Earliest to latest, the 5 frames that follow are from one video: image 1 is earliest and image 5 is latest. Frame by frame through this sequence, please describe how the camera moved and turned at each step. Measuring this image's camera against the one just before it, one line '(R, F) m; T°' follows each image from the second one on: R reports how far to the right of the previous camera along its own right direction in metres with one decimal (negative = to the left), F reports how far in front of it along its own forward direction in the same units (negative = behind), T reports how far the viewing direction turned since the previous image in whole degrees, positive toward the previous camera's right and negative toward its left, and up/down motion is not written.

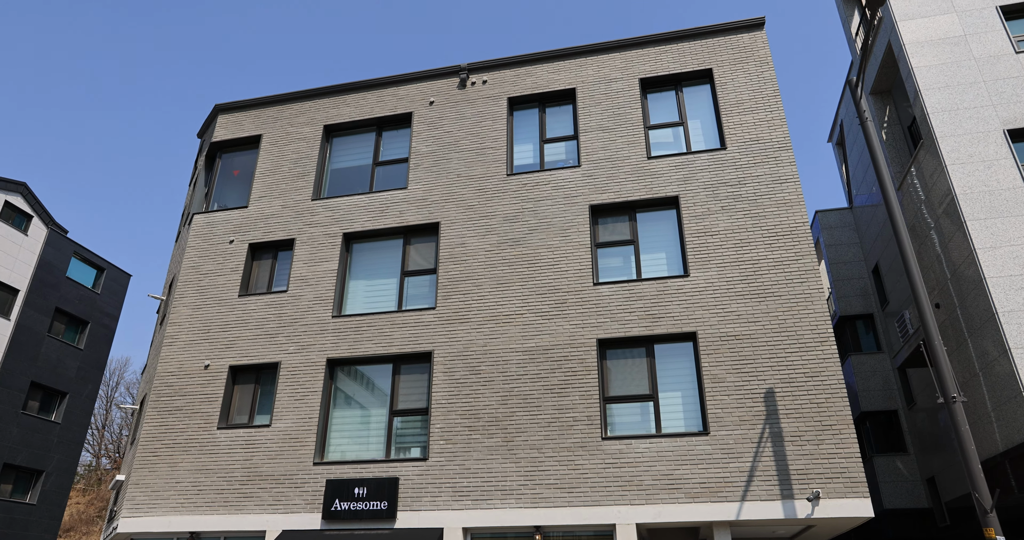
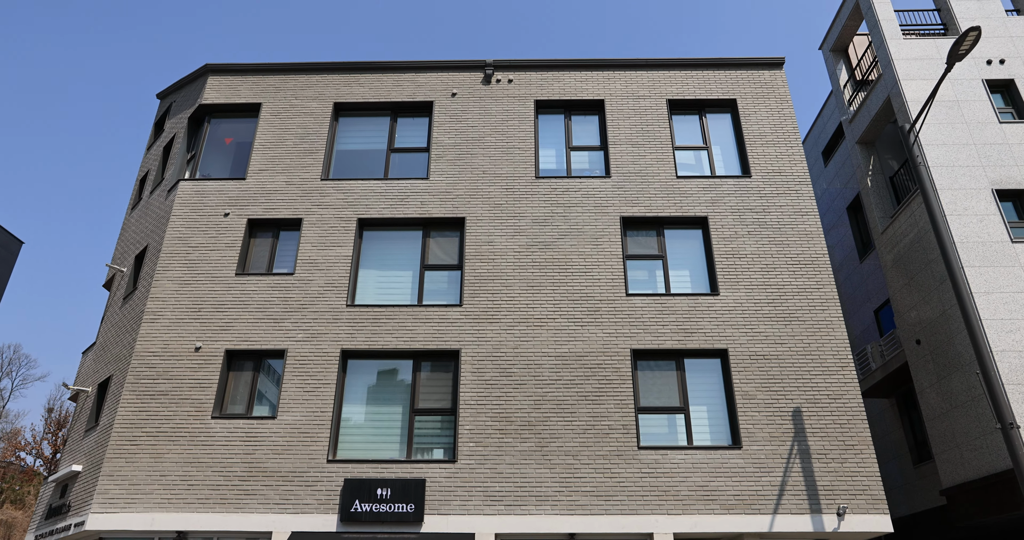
(-3.1, +0.5) m; +10°
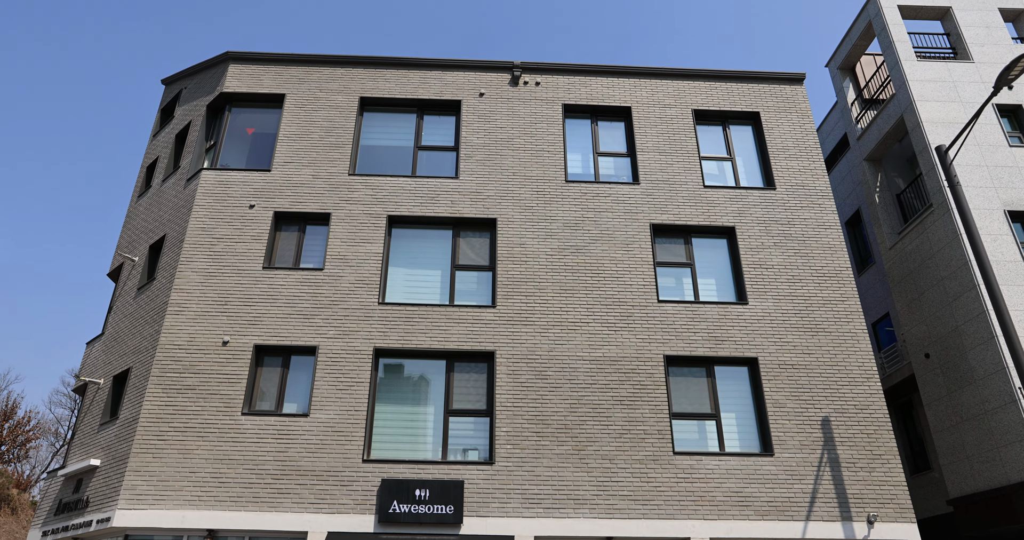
(-1.5, 0.0) m; +3°
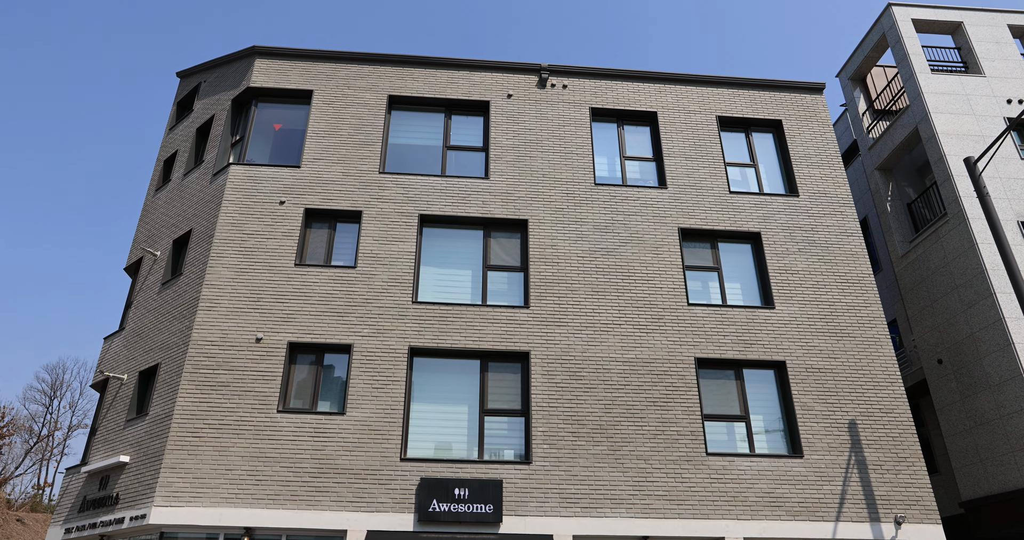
(-1.2, -0.1) m; +2°
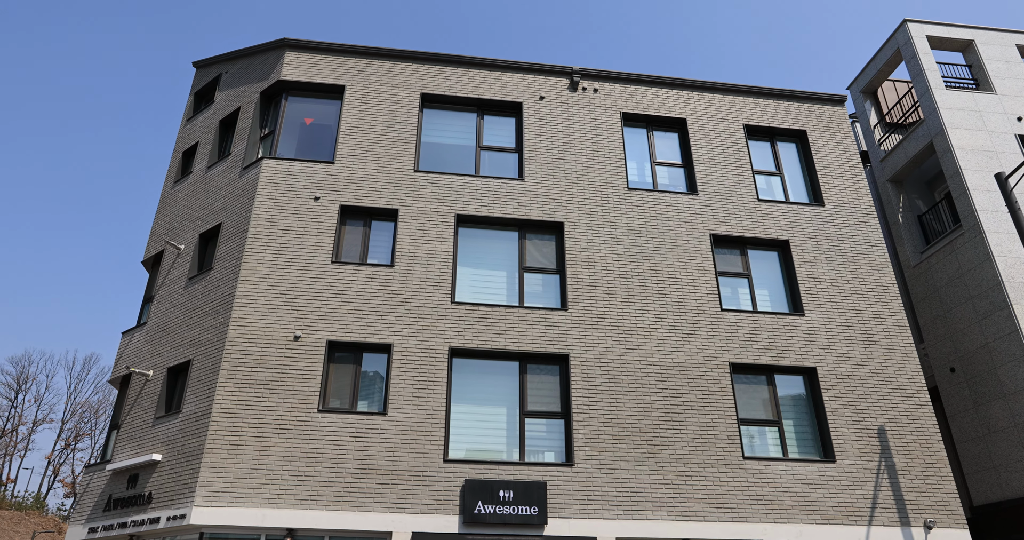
(-1.4, 0.0) m; +3°
